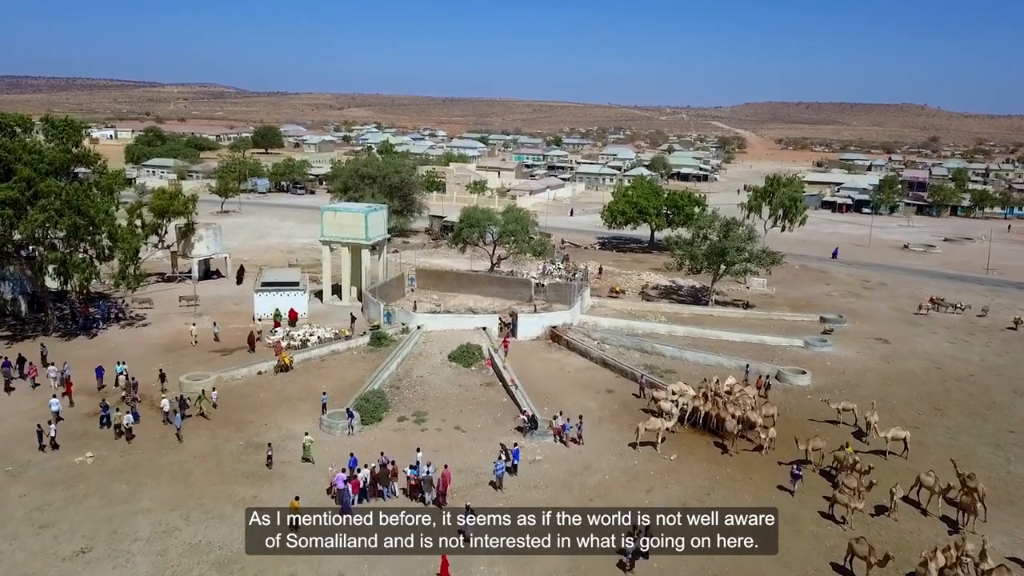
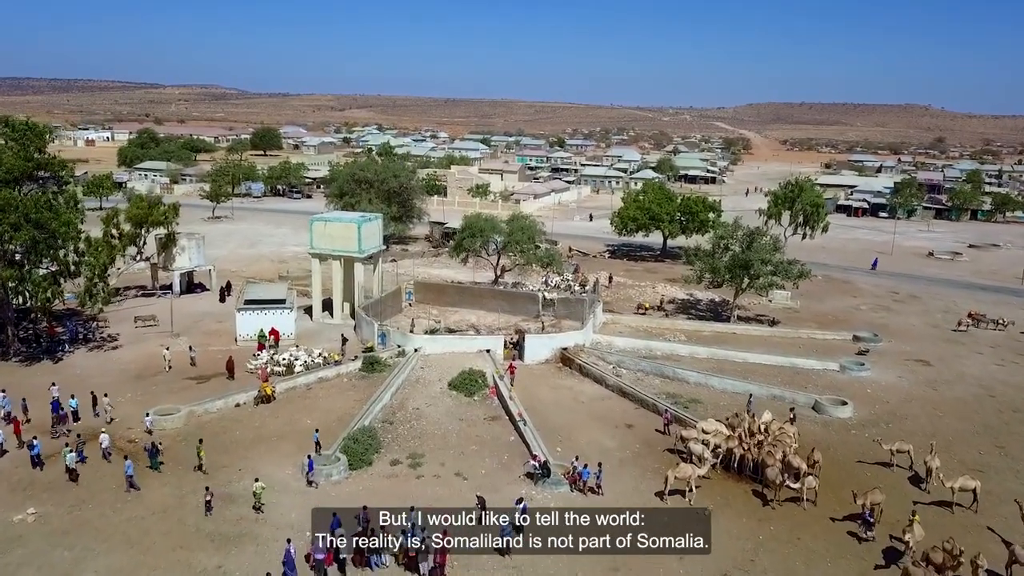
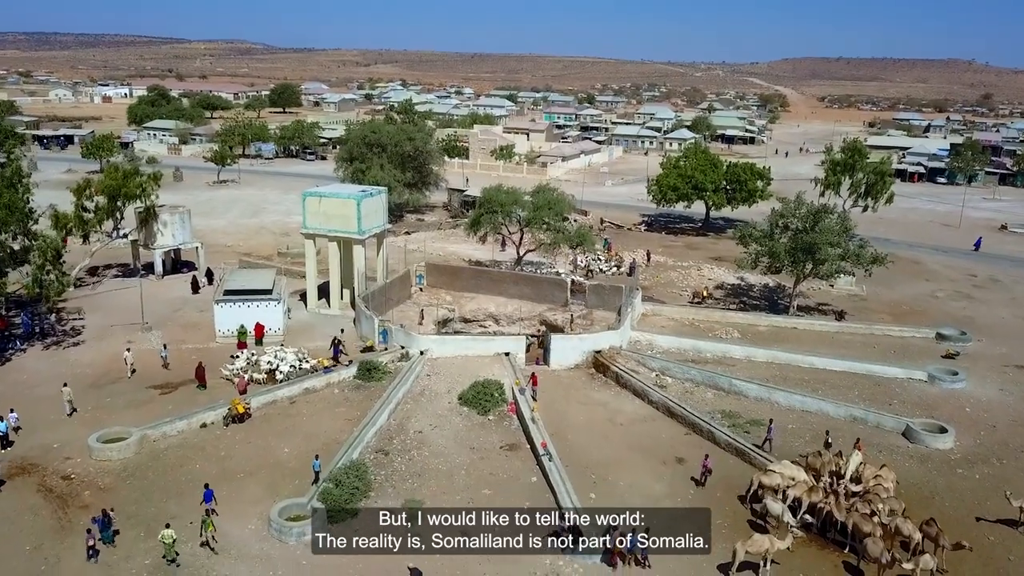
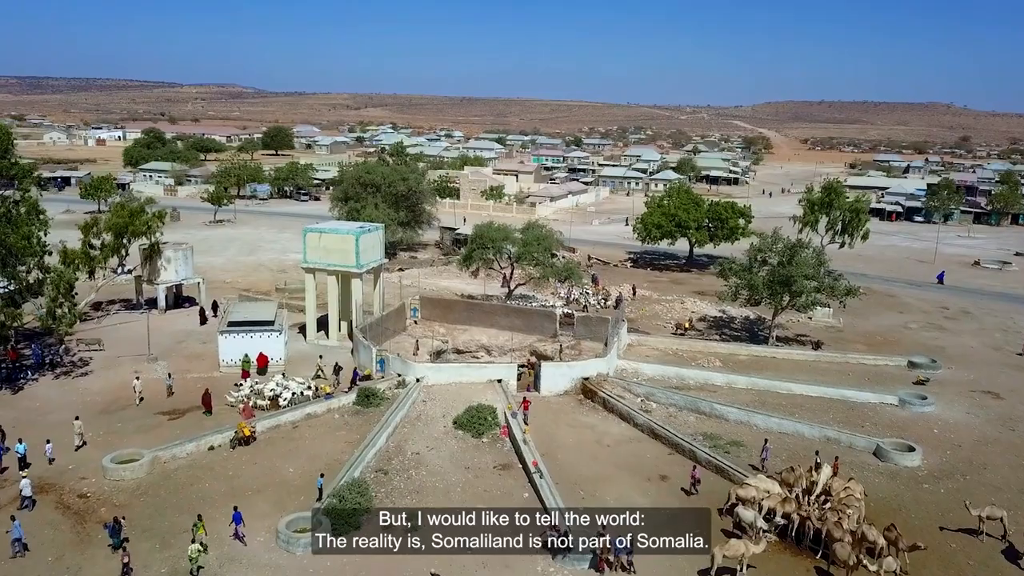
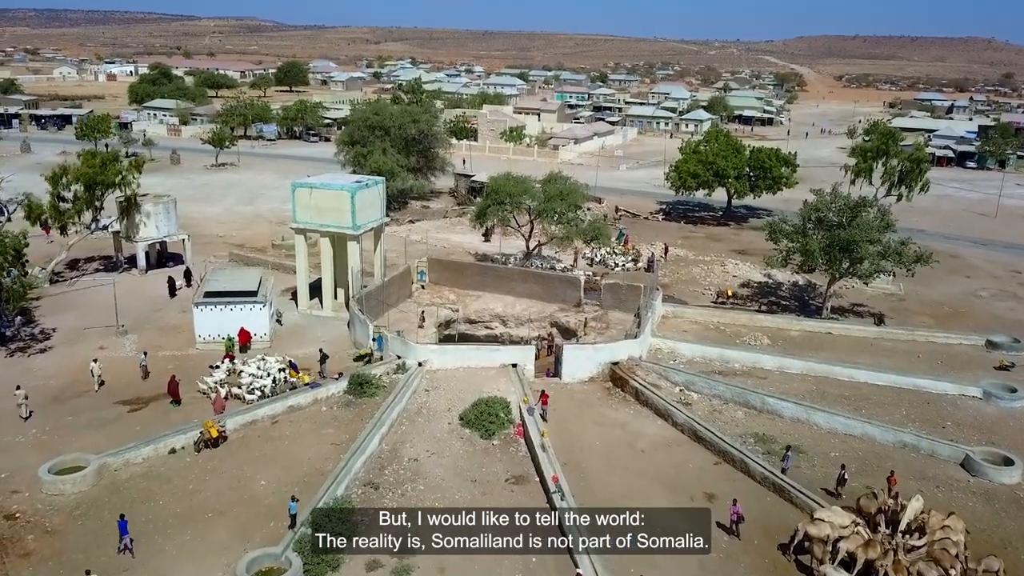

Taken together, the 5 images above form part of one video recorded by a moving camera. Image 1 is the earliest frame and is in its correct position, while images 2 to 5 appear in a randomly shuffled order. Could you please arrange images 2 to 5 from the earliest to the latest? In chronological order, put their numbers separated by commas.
2, 4, 3, 5
